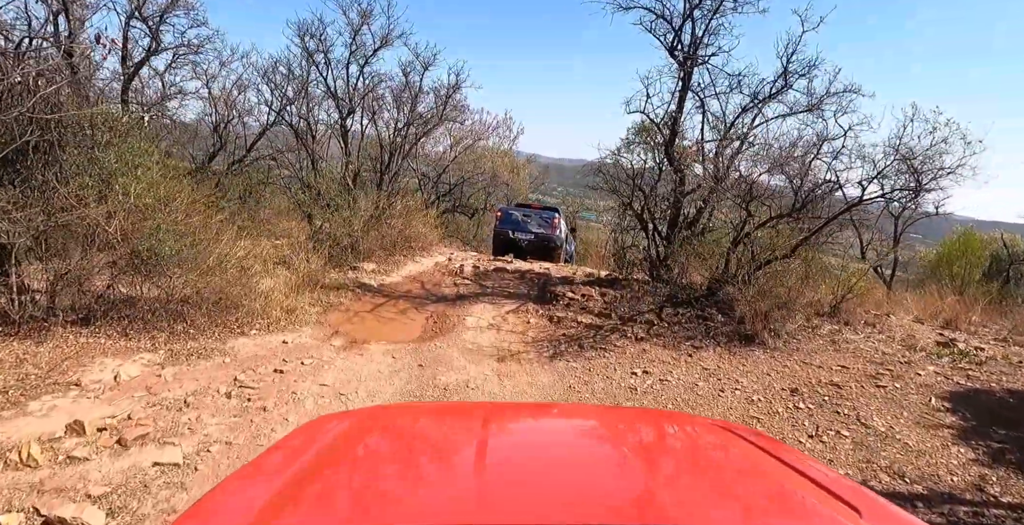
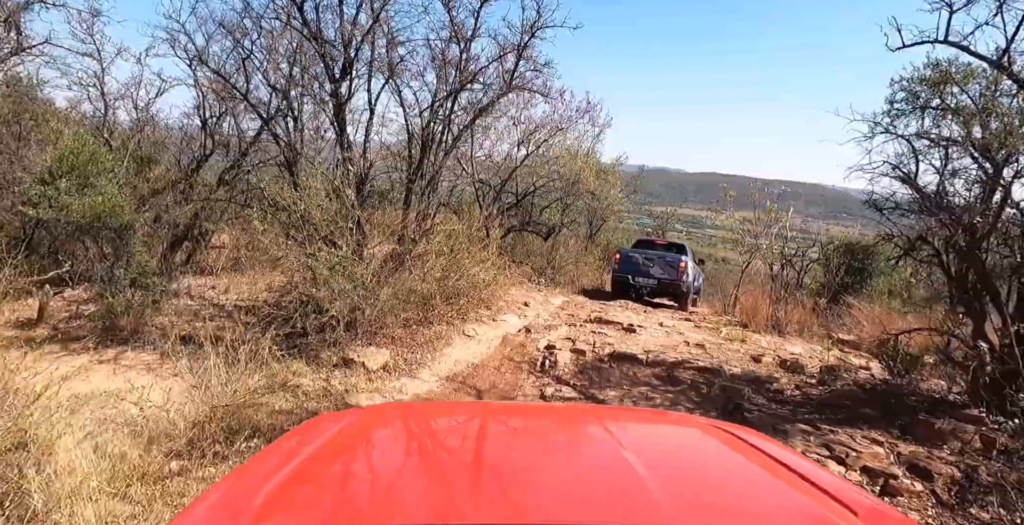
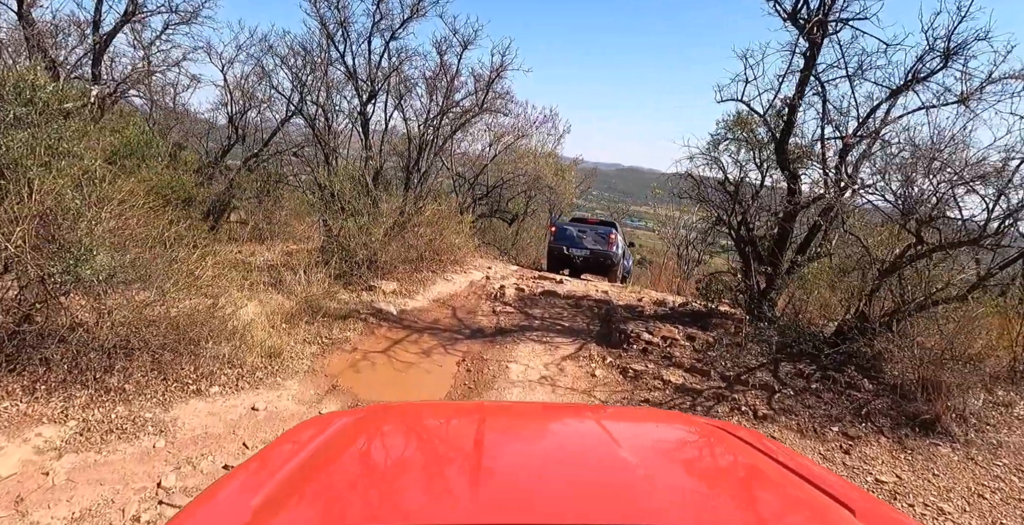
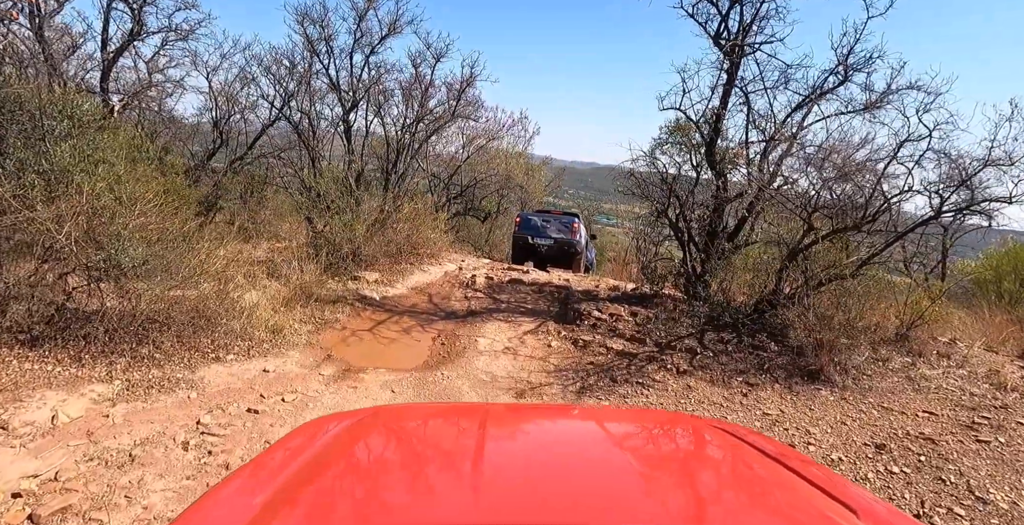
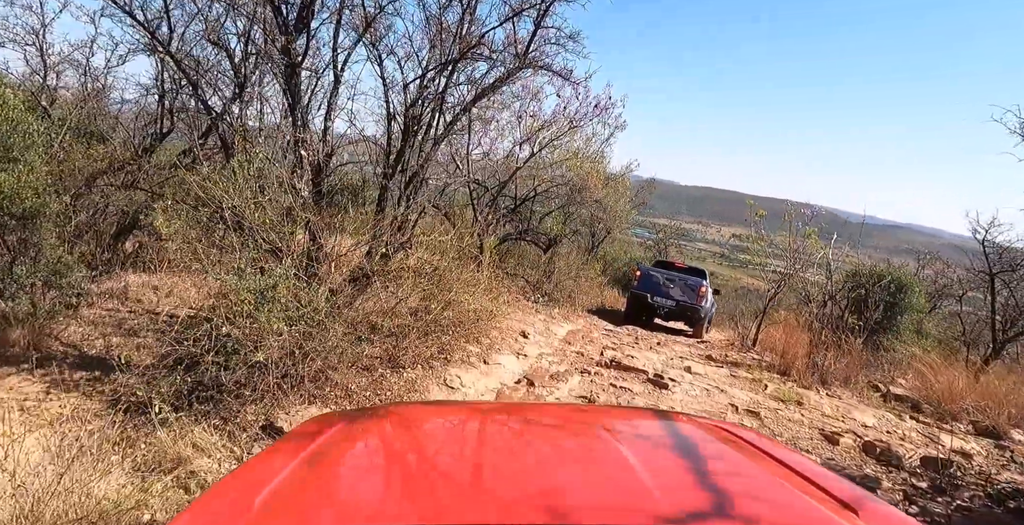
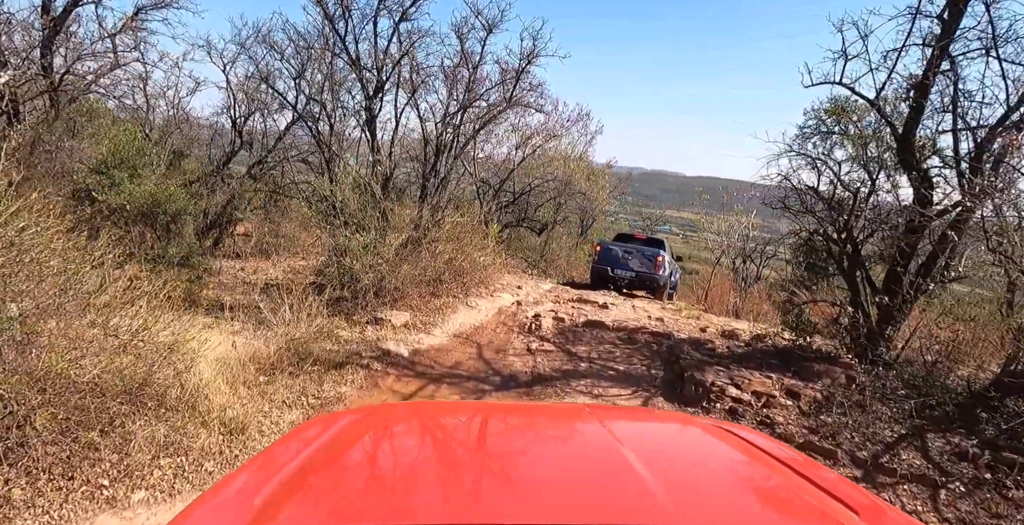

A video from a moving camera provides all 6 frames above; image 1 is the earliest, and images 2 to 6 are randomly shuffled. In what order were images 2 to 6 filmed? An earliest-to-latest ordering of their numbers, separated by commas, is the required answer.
4, 3, 6, 2, 5
